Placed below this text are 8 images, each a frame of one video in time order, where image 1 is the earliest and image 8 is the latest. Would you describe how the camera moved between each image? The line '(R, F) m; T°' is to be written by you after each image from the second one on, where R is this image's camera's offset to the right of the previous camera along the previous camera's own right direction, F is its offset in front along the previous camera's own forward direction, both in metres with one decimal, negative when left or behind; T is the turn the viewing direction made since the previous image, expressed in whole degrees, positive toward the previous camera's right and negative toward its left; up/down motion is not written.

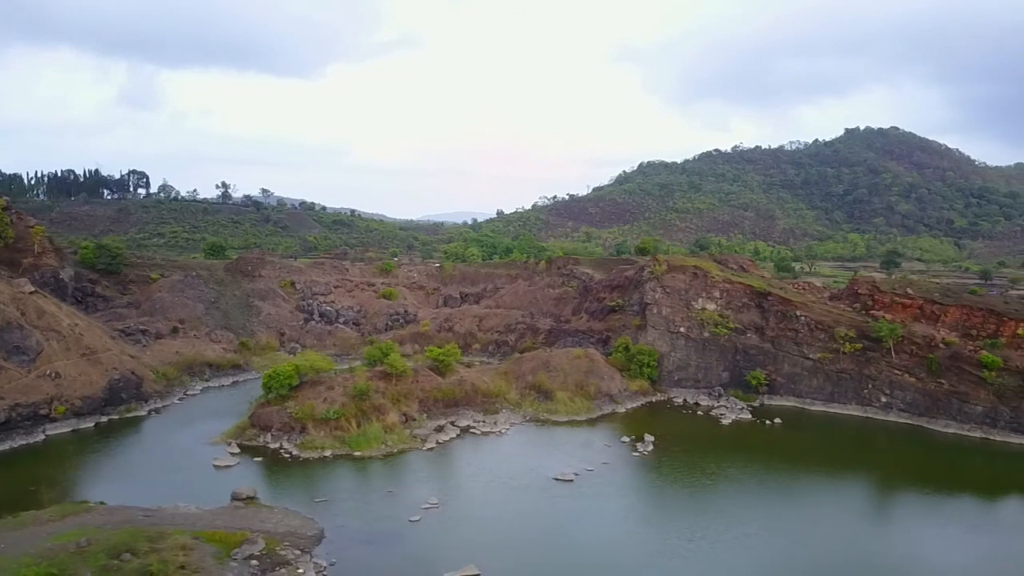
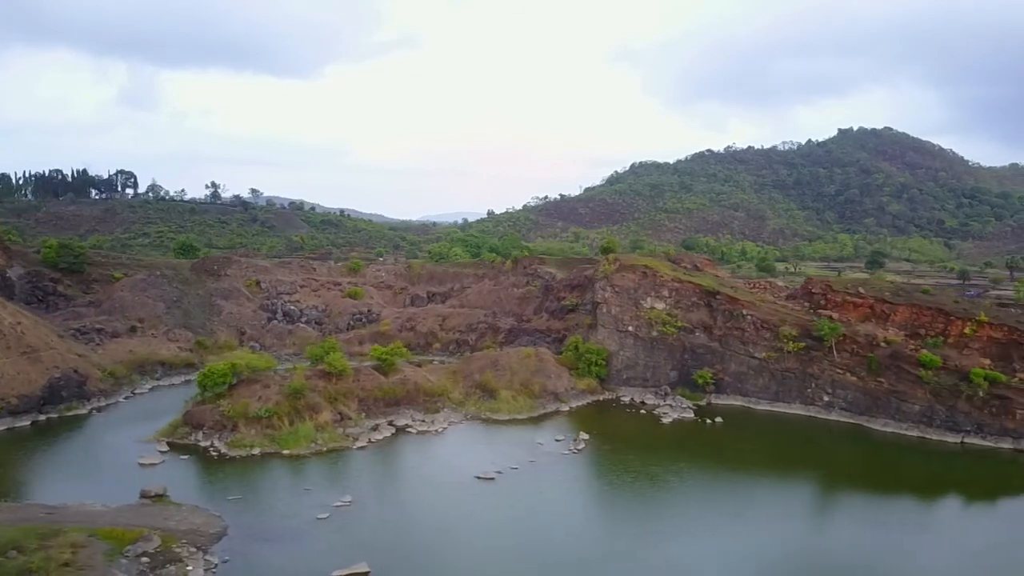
(+2.5, 0.0) m; 0°
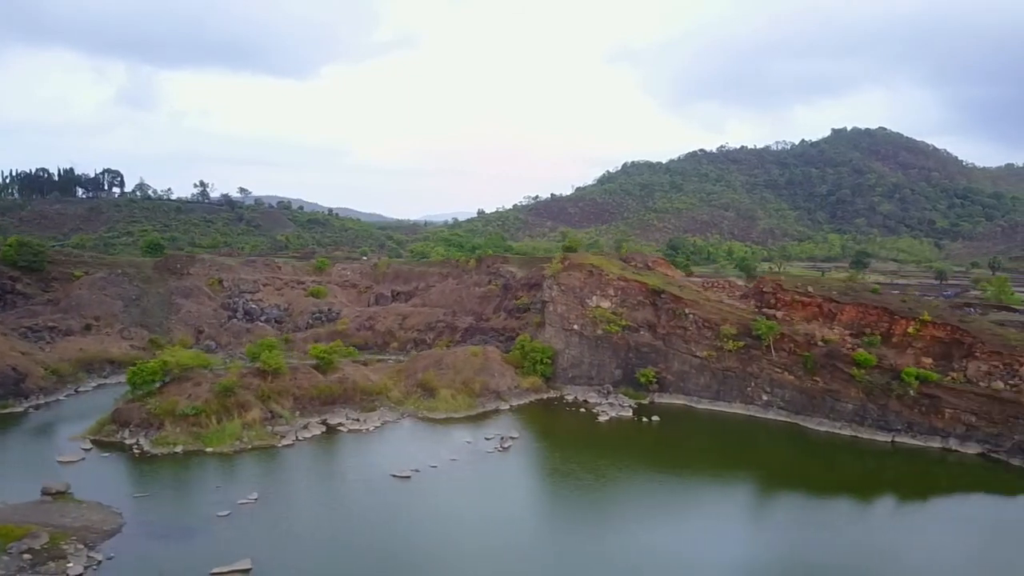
(+2.7, 0.0) m; 0°
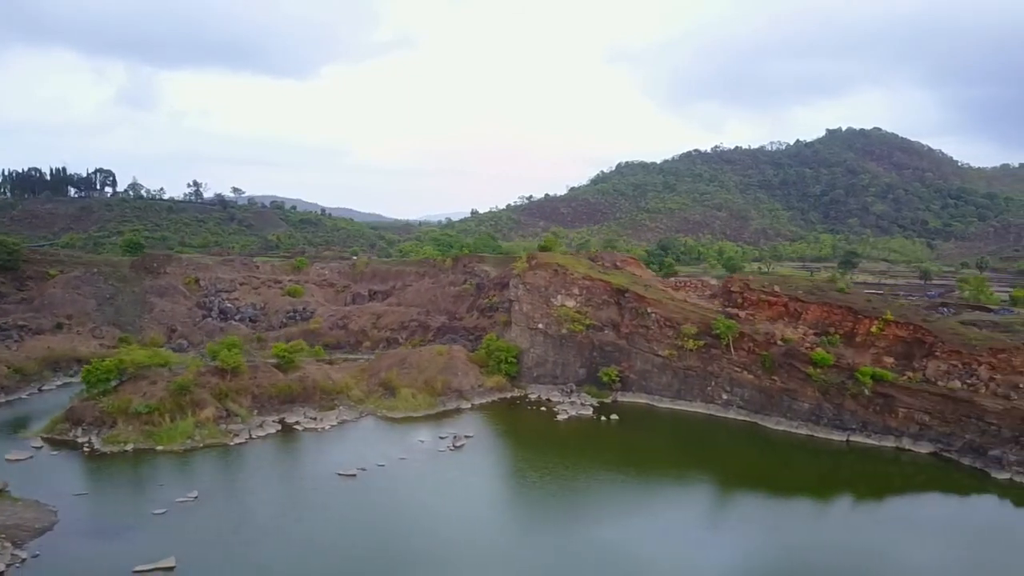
(+1.8, 0.0) m; 0°
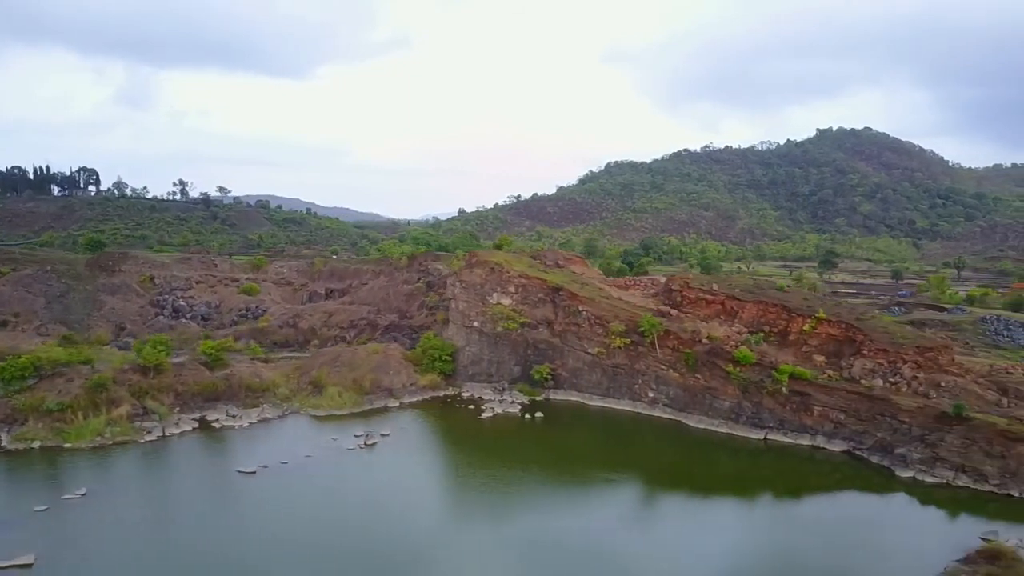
(+3.2, +0.1) m; 0°
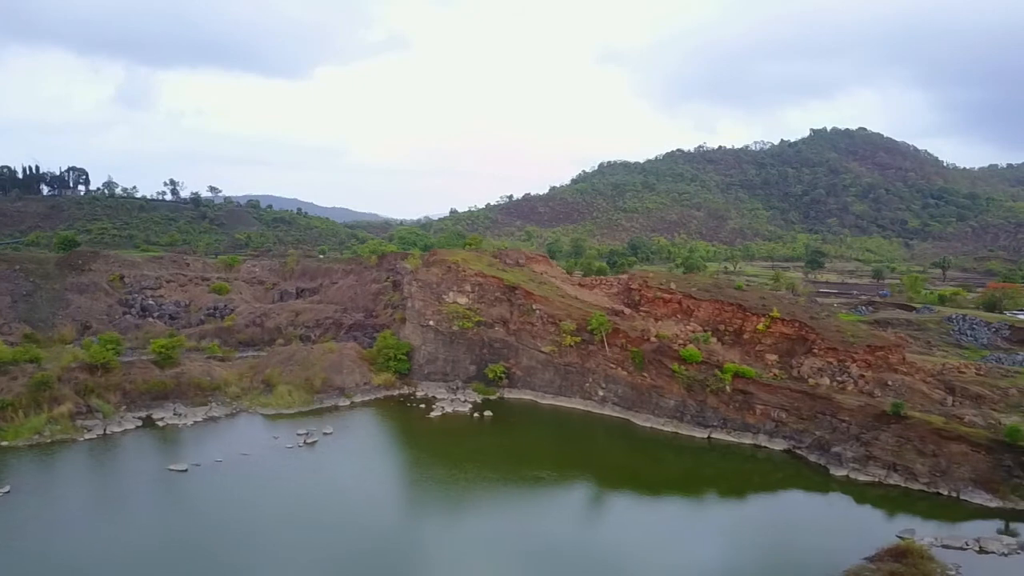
(+2.2, 0.0) m; 0°
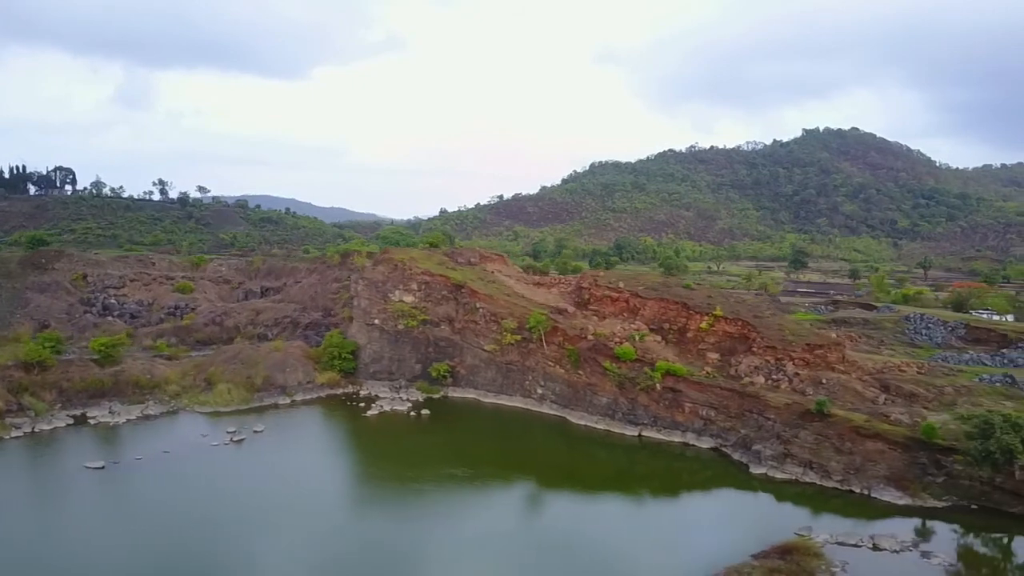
(+2.7, 0.0) m; 0°
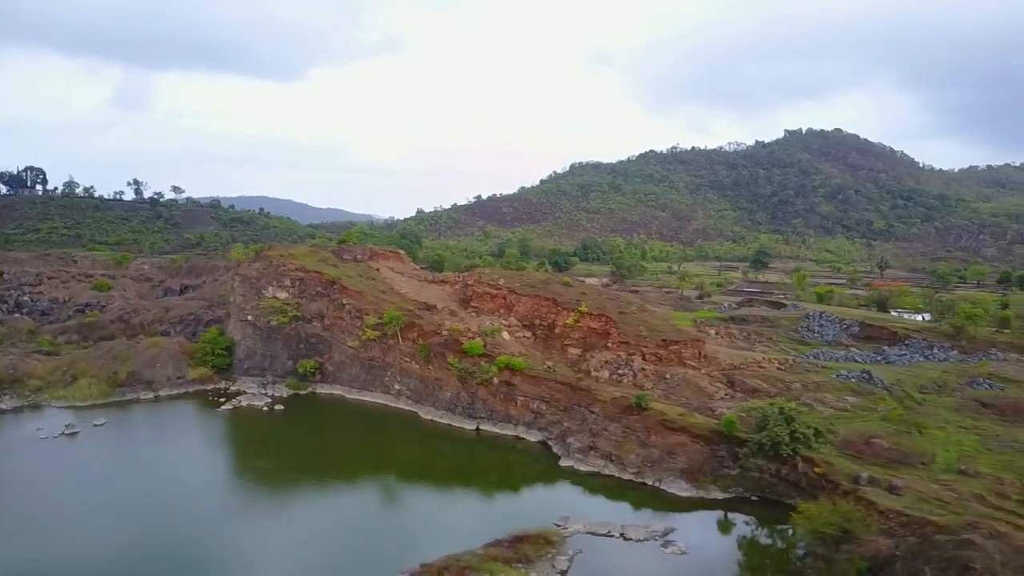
(+6.3, -0.2) m; 0°
